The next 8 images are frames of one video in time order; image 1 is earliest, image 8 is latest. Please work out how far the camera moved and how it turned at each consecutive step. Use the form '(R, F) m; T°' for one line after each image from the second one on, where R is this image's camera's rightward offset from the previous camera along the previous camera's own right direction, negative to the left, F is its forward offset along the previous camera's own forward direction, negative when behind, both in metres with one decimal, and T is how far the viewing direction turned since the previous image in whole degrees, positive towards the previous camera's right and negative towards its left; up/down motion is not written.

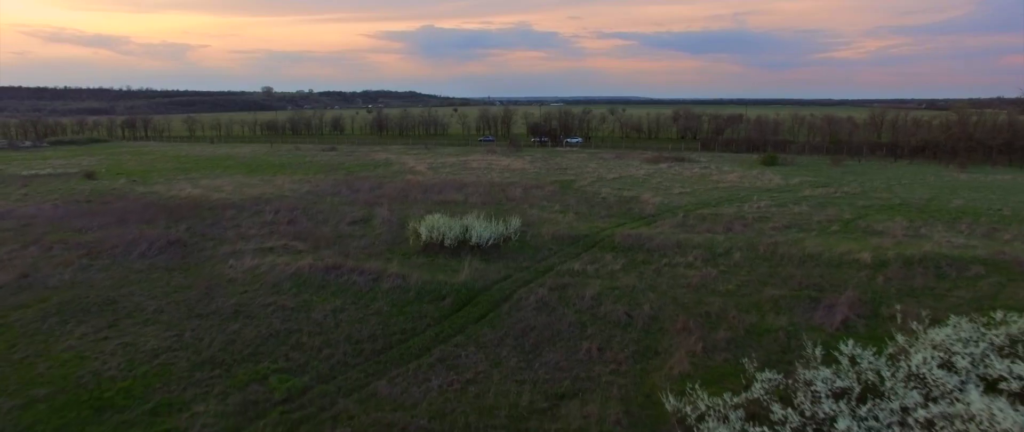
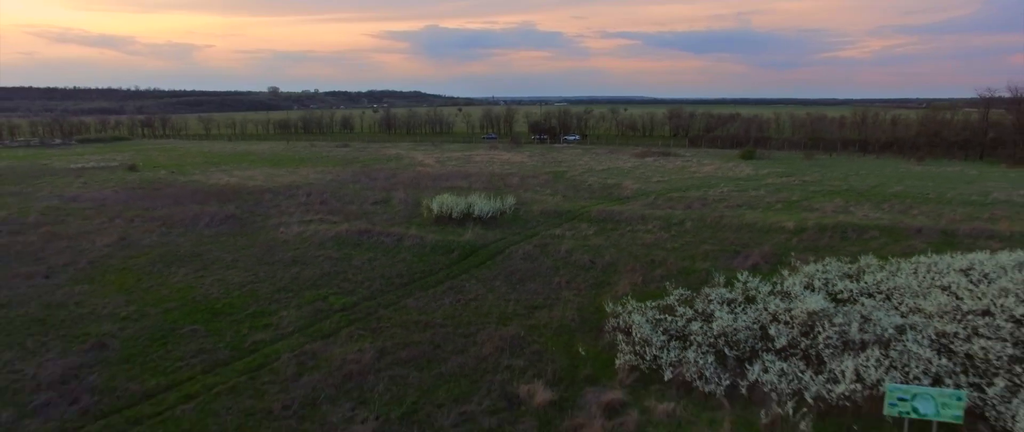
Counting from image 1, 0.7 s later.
(+0.4, -5.2) m; 0°
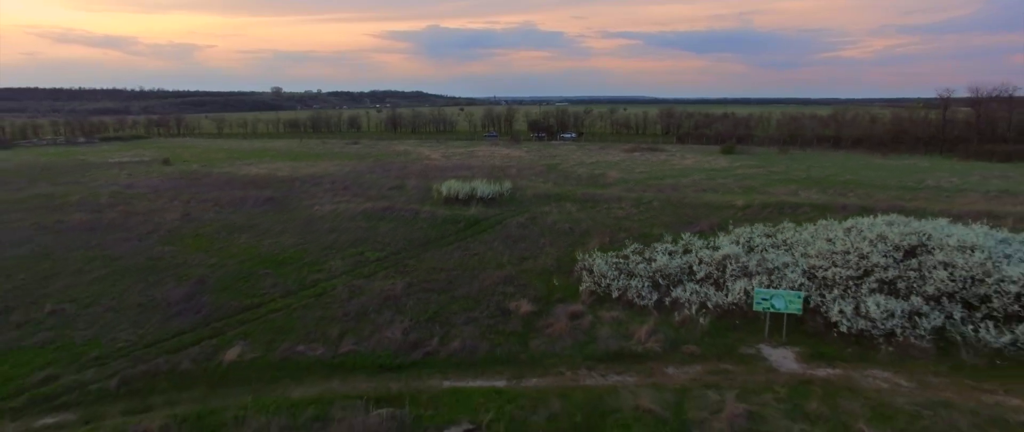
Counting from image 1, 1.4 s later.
(+0.3, -5.2) m; 0°
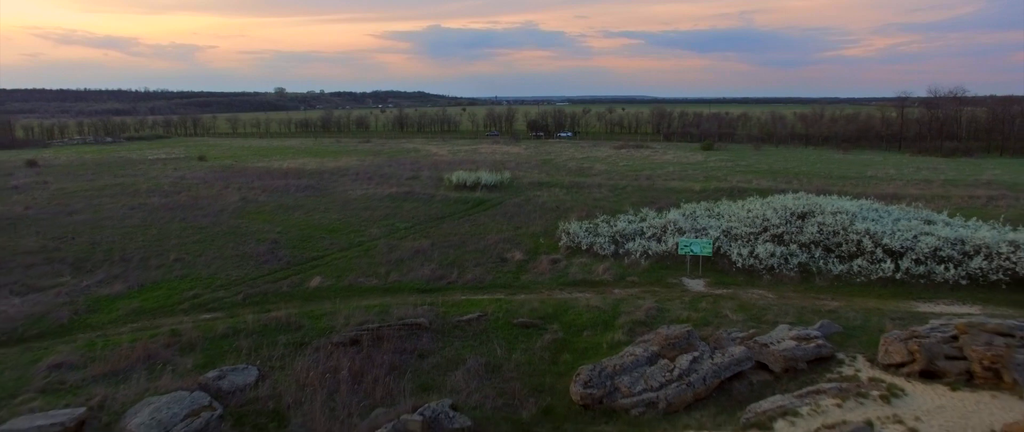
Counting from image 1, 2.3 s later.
(+0.2, -6.6) m; 0°
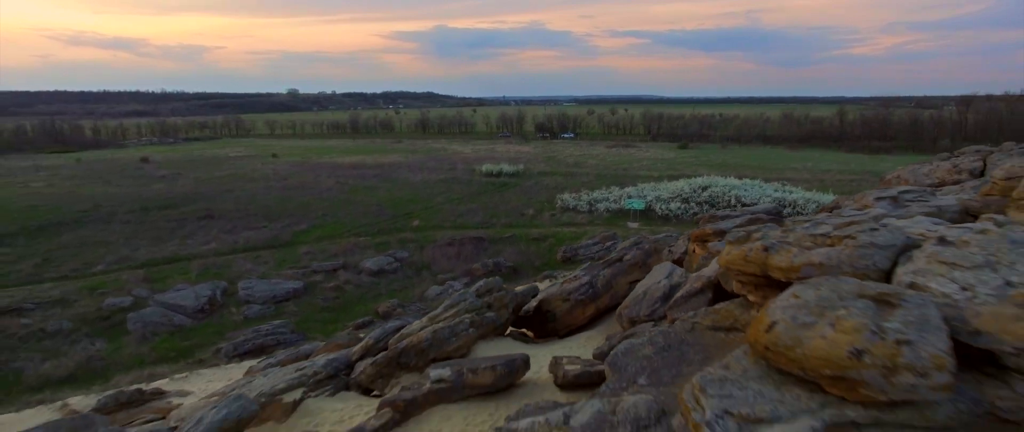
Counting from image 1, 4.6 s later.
(-0.6, -15.6) m; -1°
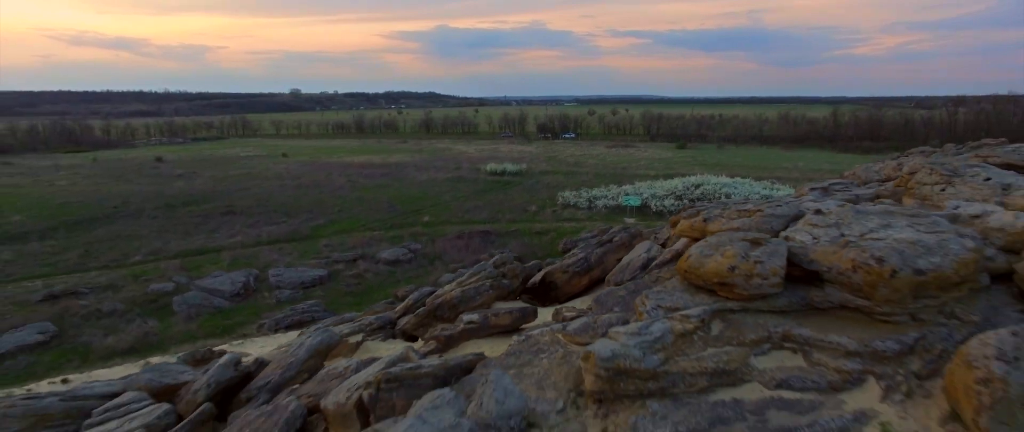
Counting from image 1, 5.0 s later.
(-0.2, -2.4) m; 0°
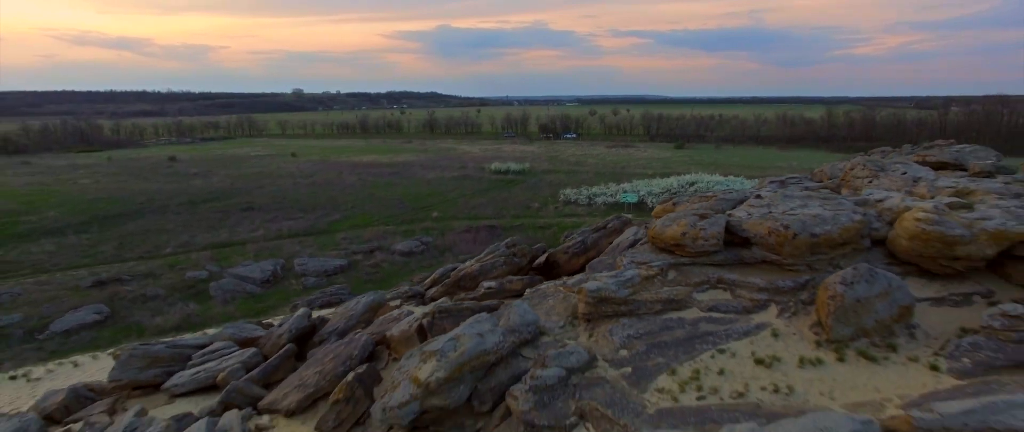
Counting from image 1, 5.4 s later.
(-0.2, -2.3) m; 0°
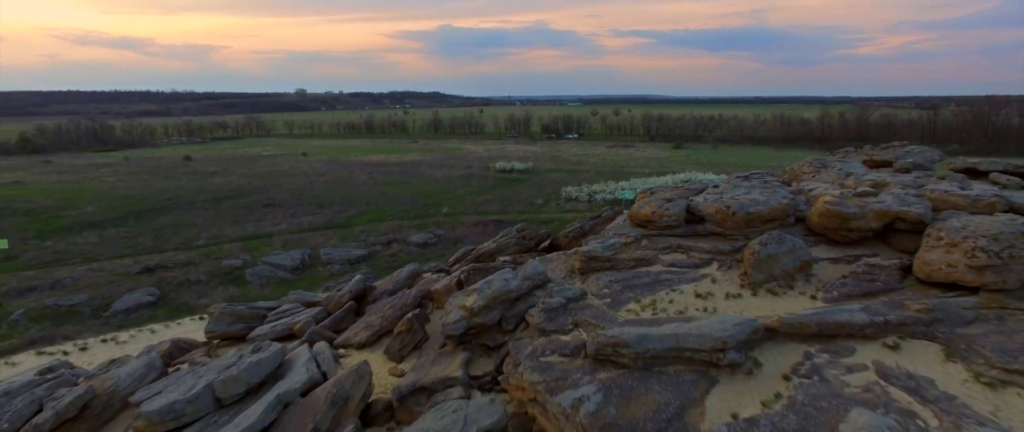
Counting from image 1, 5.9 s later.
(-0.2, -2.8) m; 0°
